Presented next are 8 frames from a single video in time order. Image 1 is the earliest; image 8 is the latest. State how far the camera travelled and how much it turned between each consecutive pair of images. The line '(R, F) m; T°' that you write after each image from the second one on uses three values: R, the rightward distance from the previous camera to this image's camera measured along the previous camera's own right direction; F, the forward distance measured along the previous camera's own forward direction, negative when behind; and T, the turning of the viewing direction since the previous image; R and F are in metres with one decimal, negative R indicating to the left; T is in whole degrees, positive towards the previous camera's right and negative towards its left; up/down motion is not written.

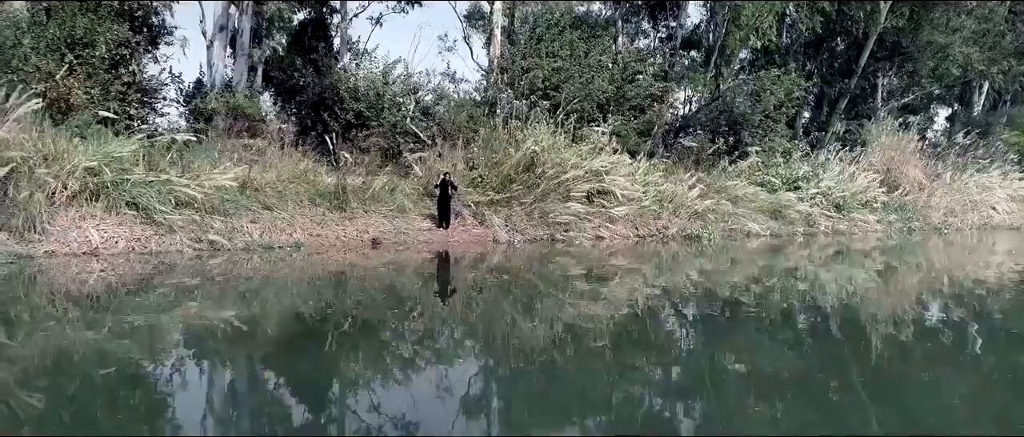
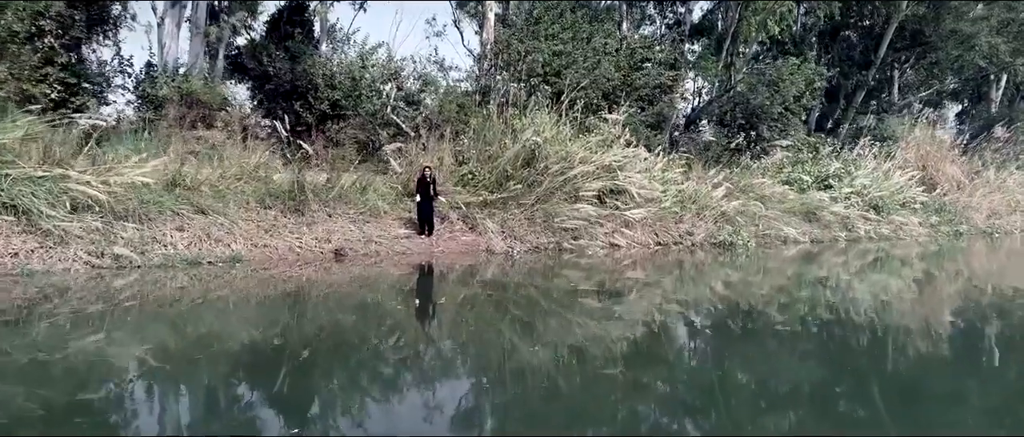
(-0.1, +1.9) m; +1°
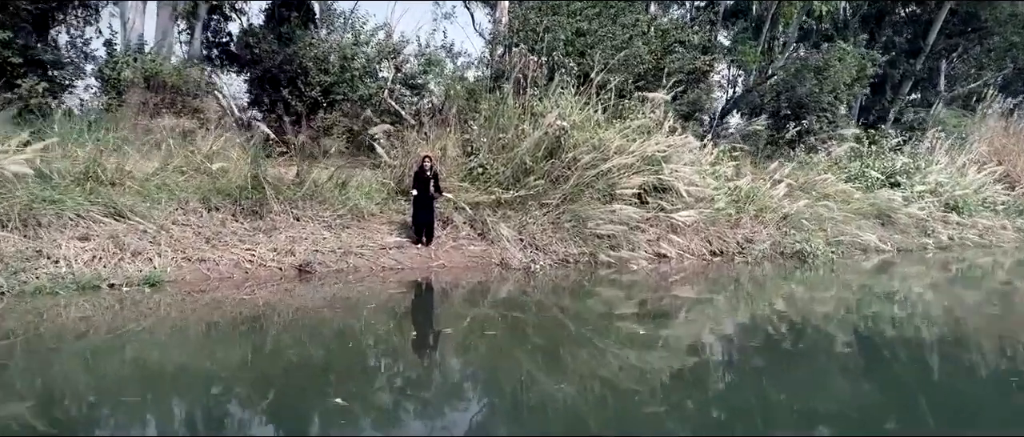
(-0.1, +1.9) m; -1°
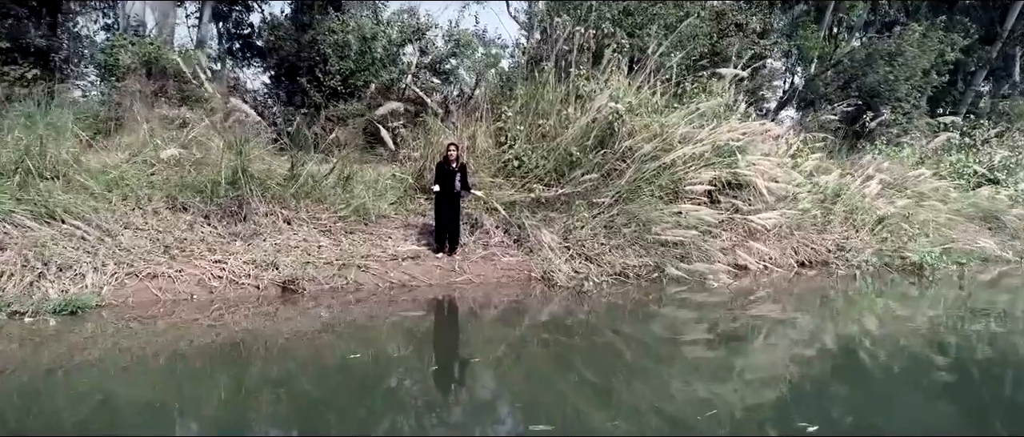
(-0.1, +1.4) m; -3°
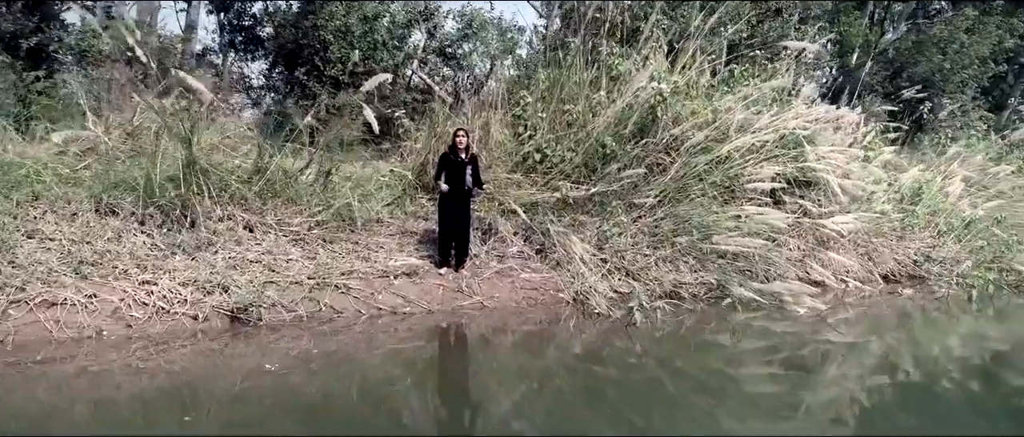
(0.0, +1.1) m; -1°
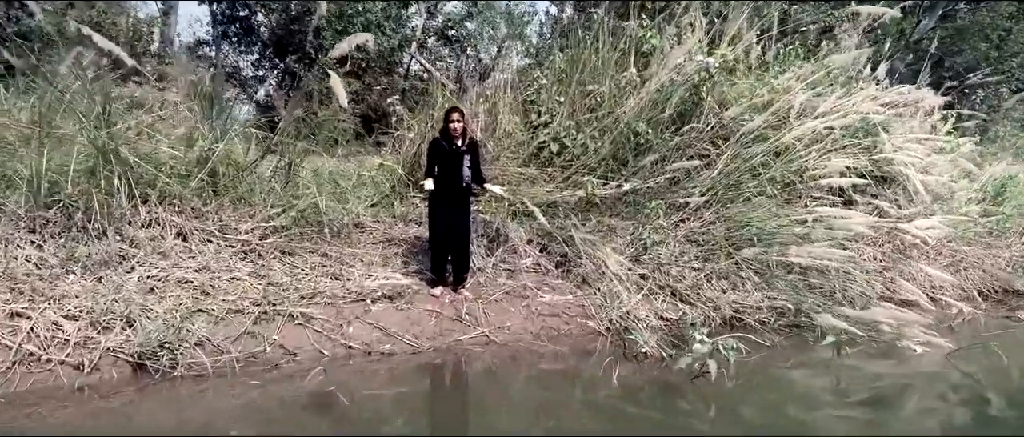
(0.0, +1.0) m; -1°
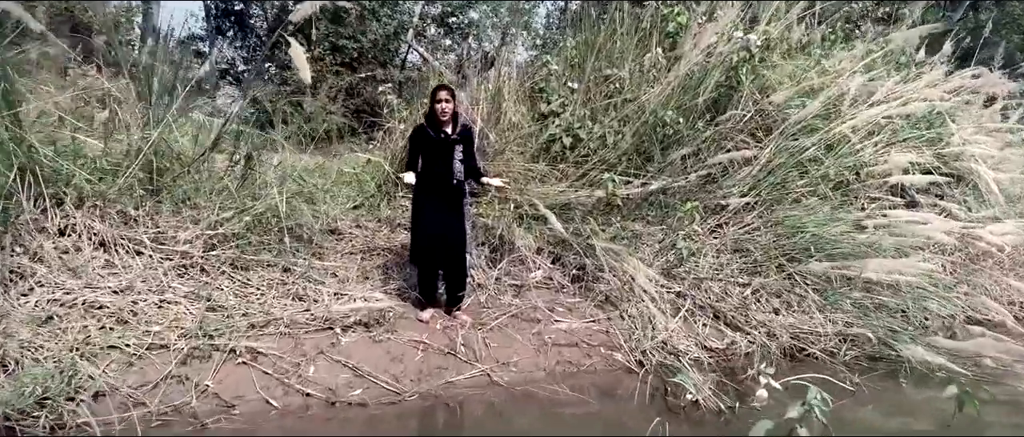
(0.0, +0.6) m; 0°
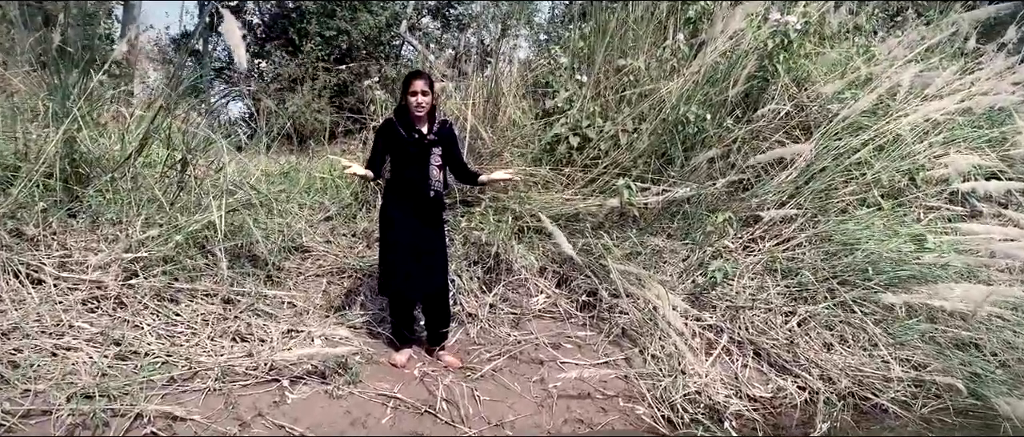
(0.0, +0.5) m; 0°
